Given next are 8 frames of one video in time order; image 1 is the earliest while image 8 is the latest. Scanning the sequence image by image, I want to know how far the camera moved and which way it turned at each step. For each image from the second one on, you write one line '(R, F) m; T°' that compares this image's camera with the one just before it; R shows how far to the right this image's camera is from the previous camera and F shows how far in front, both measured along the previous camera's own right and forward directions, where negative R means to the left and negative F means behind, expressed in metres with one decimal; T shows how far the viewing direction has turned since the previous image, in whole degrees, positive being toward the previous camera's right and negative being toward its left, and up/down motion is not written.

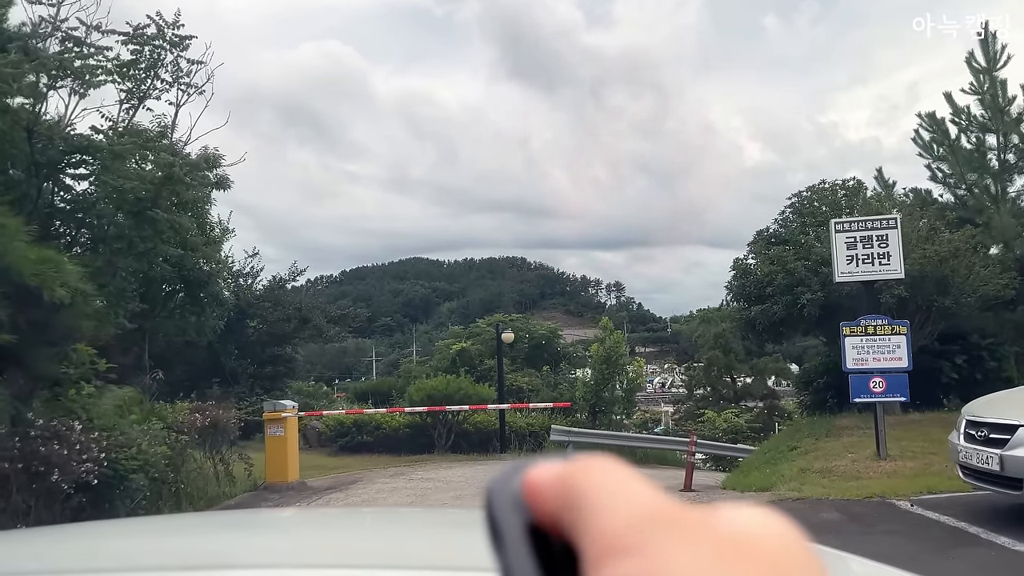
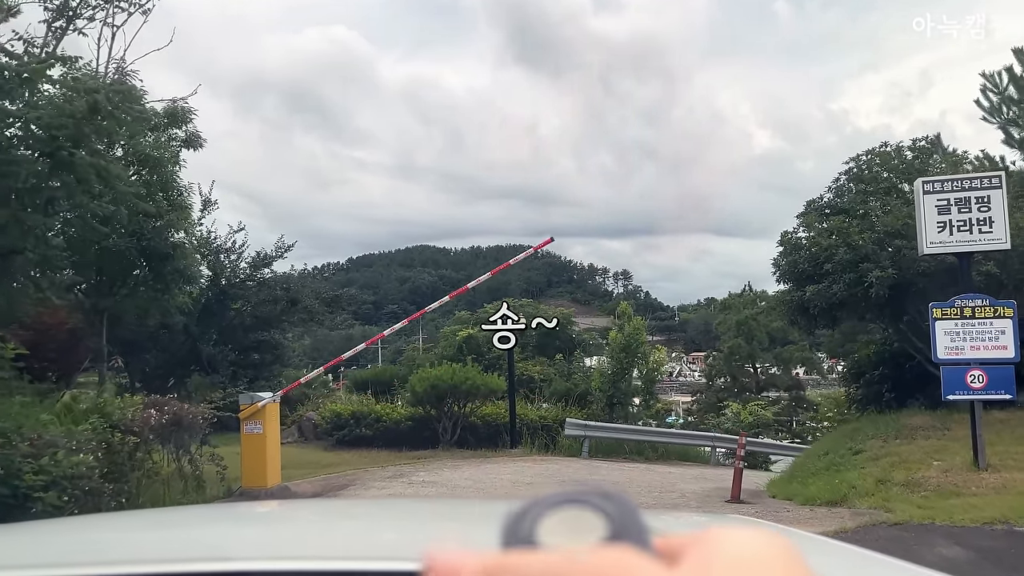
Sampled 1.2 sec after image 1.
(-0.1, +1.6) m; 0°
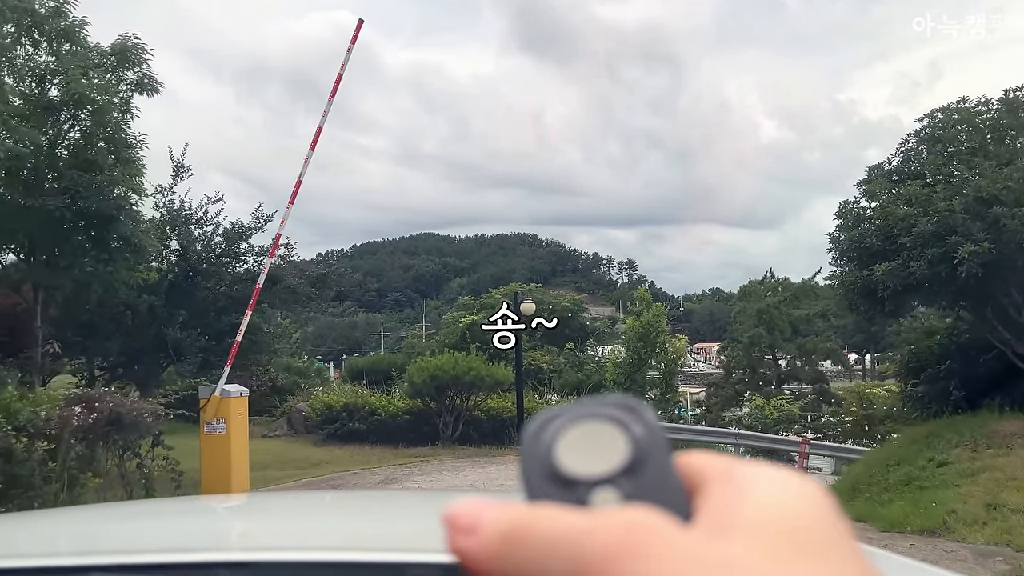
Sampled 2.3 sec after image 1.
(-0.1, +1.6) m; 0°
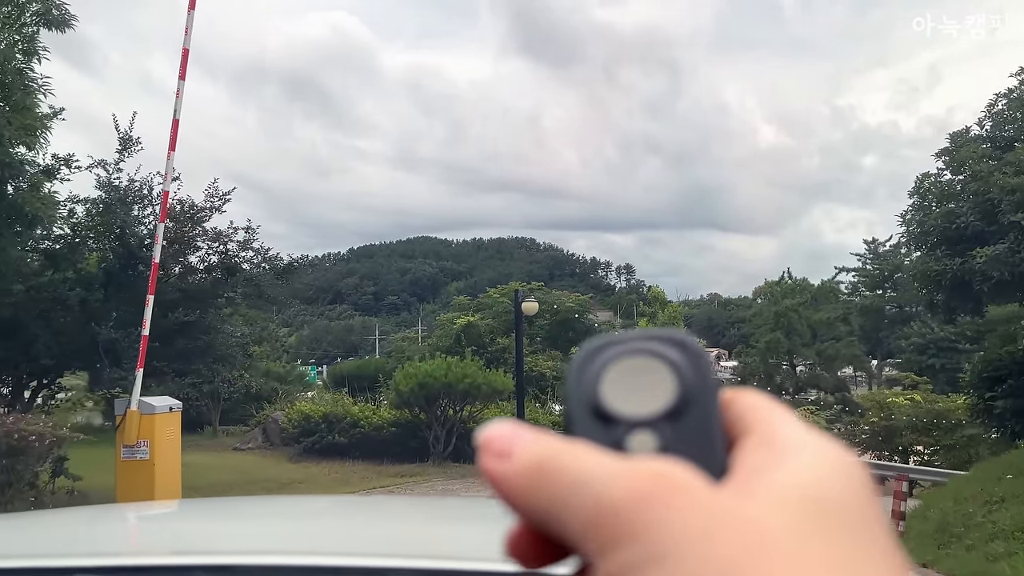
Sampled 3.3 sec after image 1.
(-0.1, +1.7) m; 0°
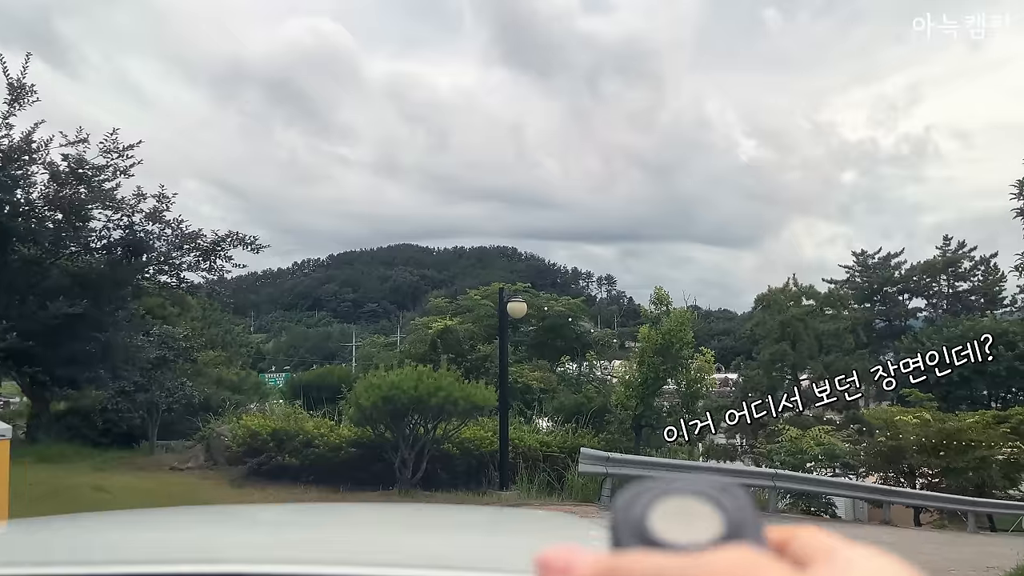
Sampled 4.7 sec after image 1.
(-0.1, +2.1) m; +1°
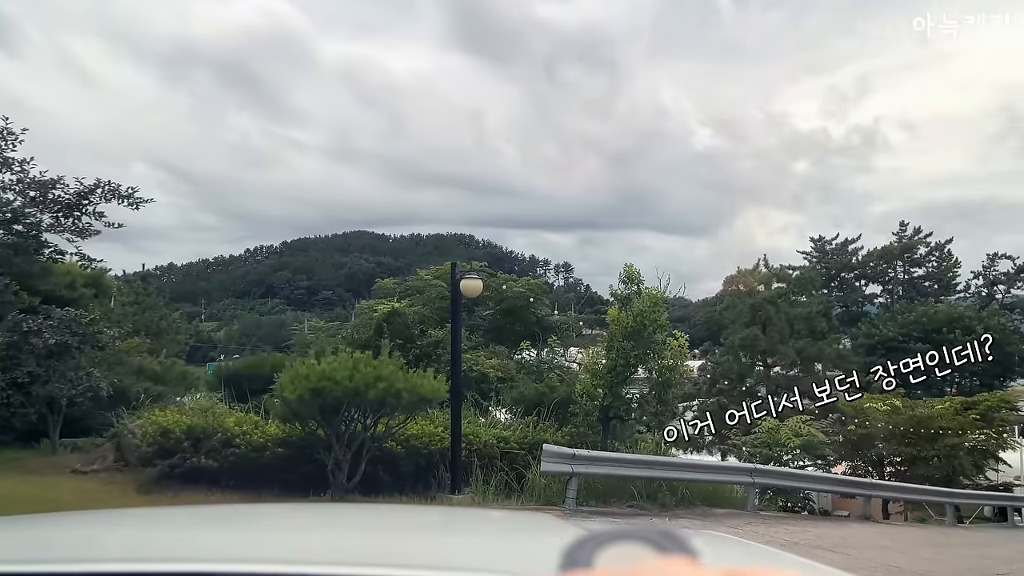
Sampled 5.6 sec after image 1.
(+0.1, +1.5) m; +3°
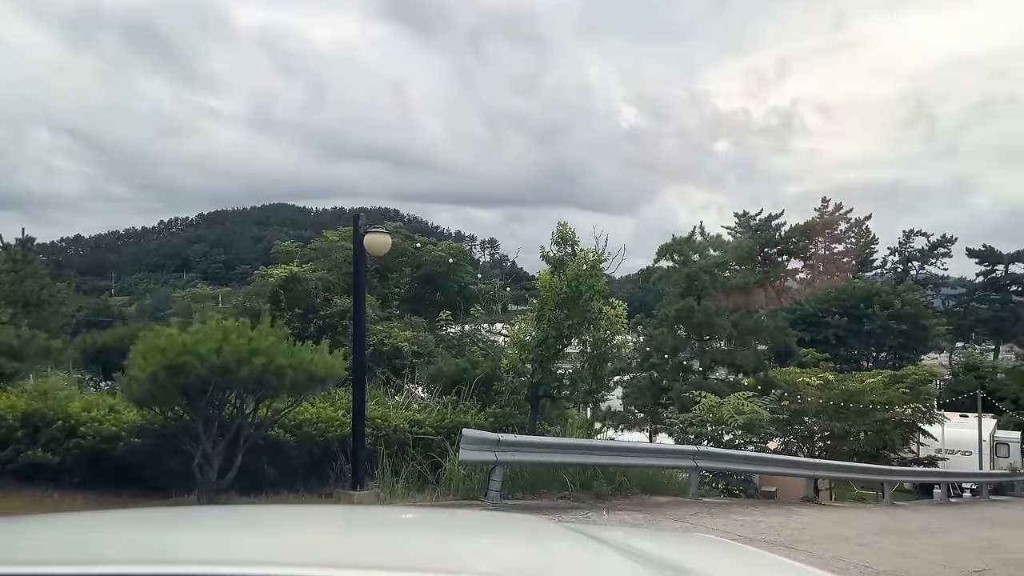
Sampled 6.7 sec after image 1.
(+0.1, +1.7) m; +5°
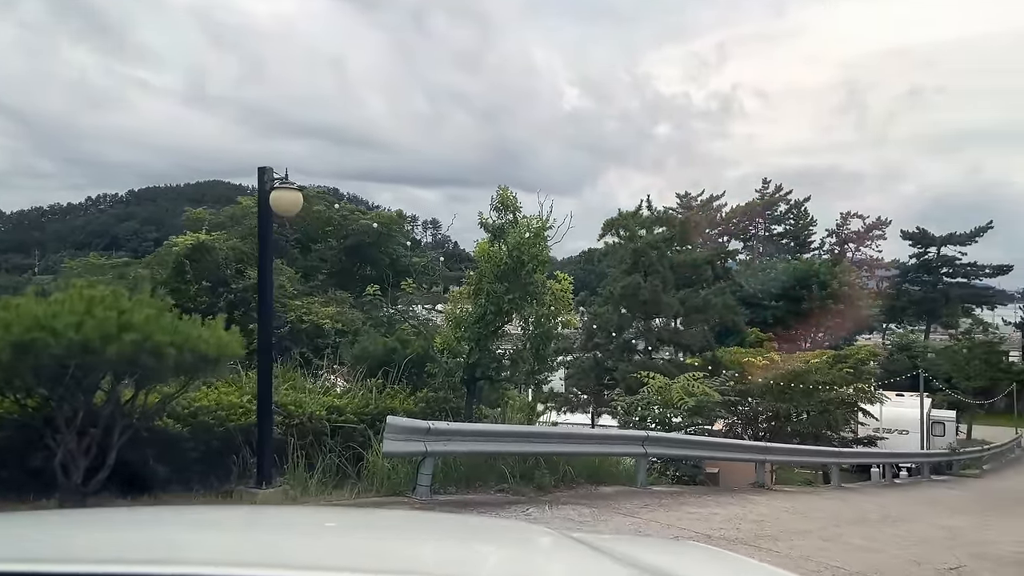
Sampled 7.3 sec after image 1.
(+0.1, +1.1) m; +4°
